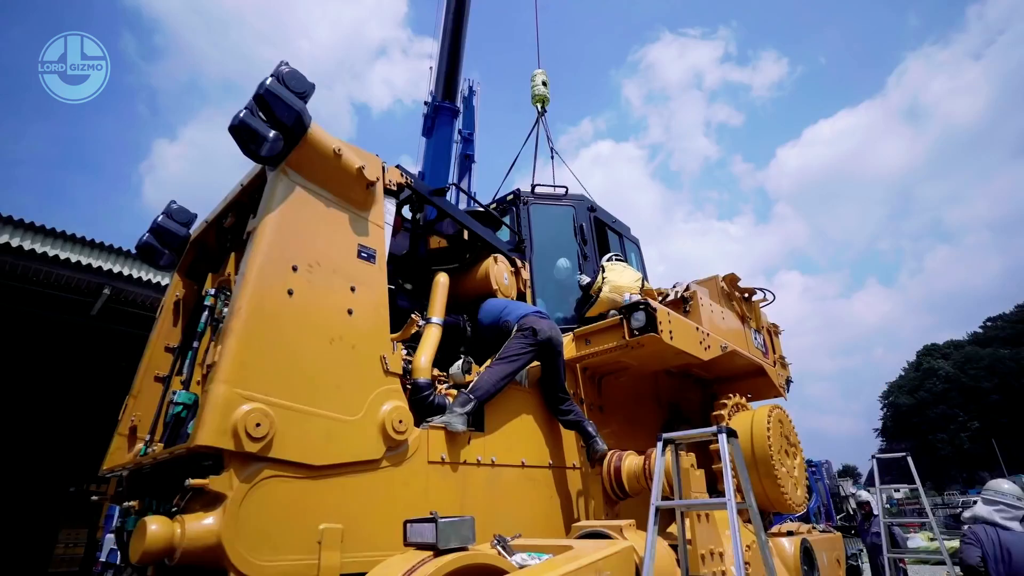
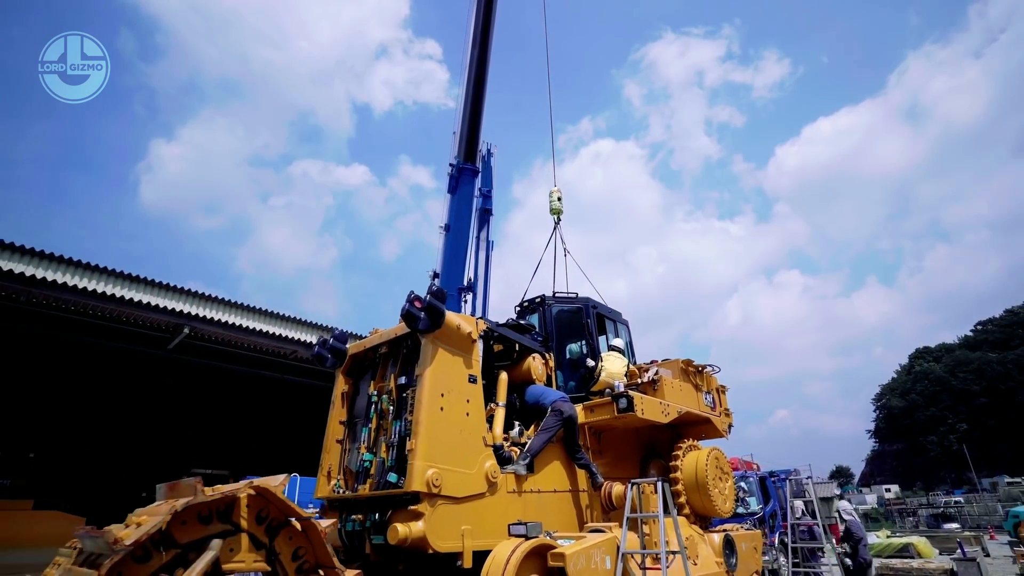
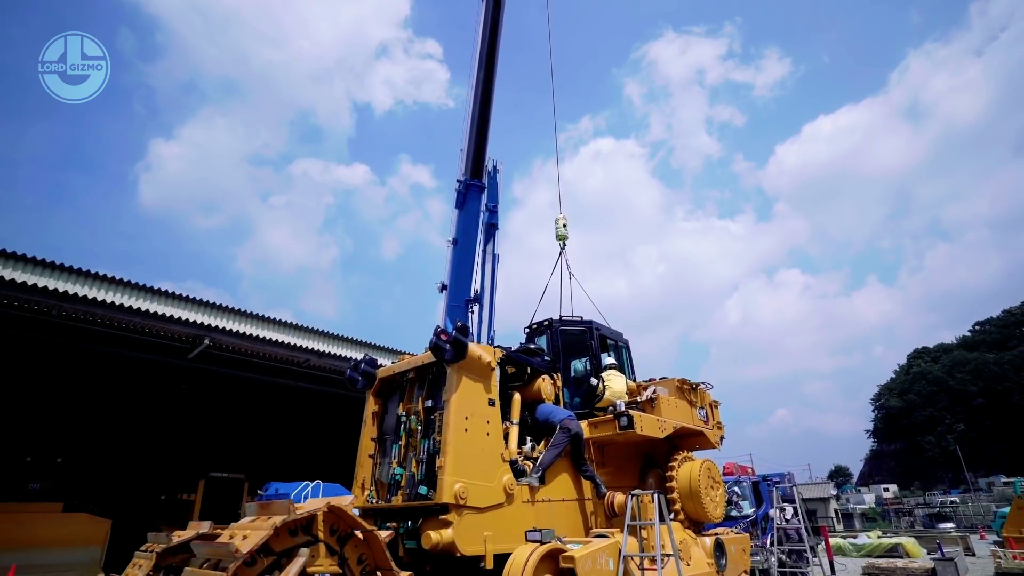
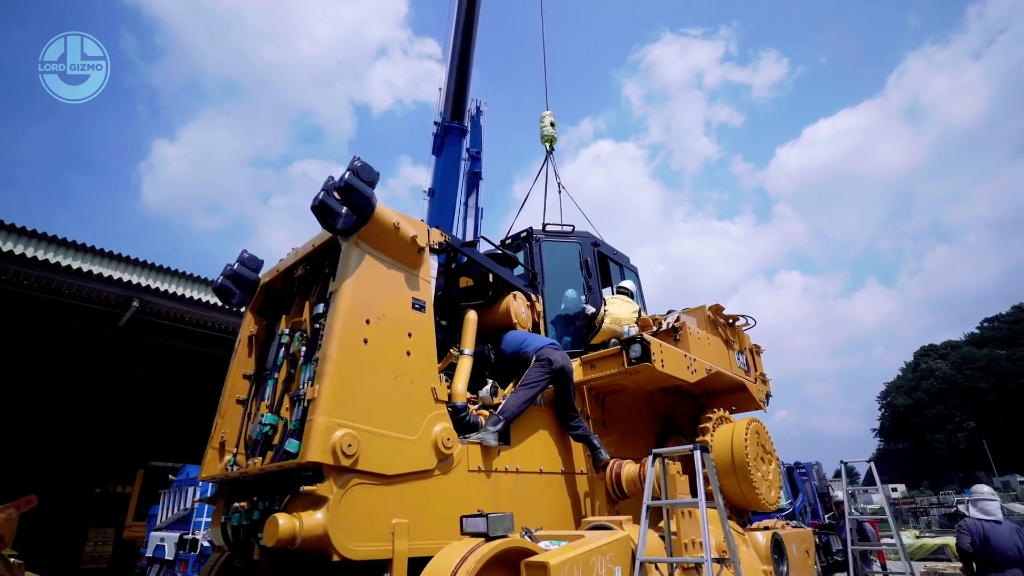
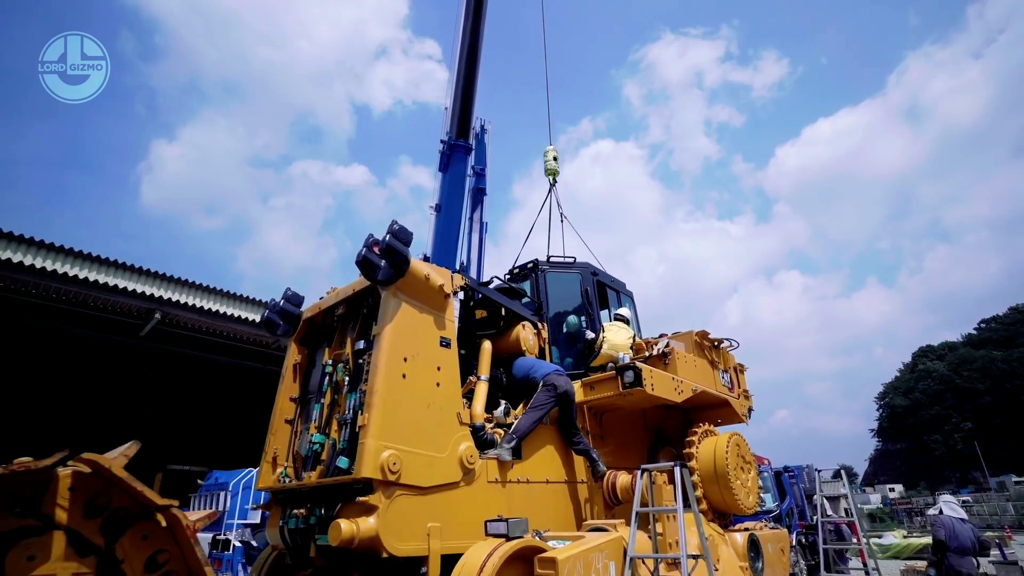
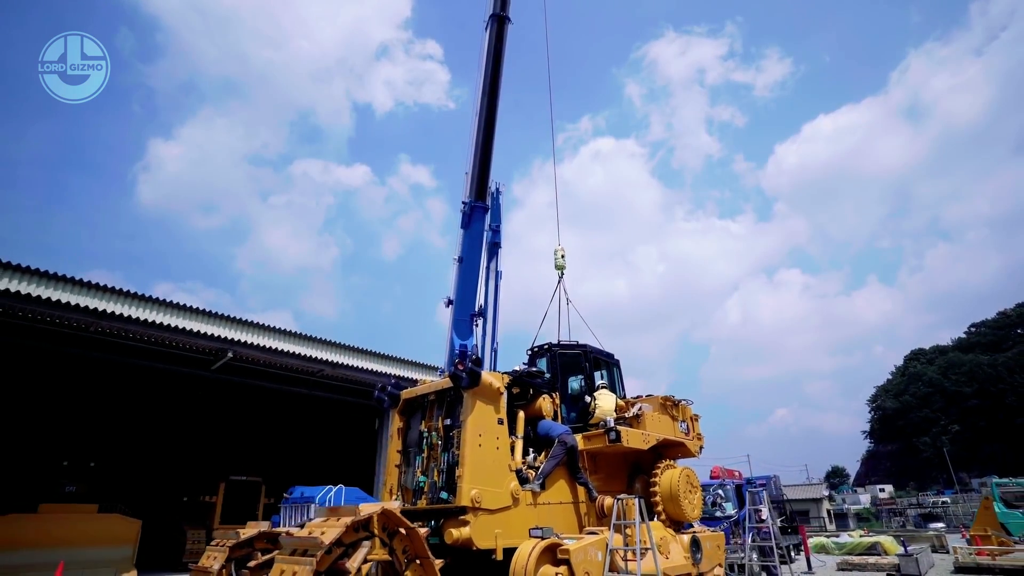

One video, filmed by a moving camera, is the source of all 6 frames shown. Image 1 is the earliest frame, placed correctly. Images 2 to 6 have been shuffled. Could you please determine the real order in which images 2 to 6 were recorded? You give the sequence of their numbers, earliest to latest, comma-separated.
4, 5, 2, 3, 6
